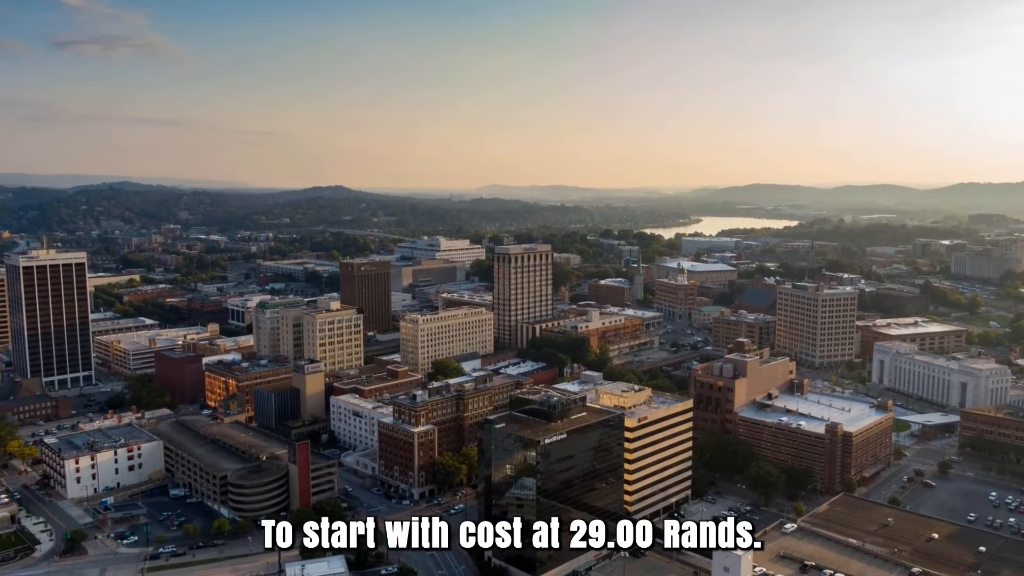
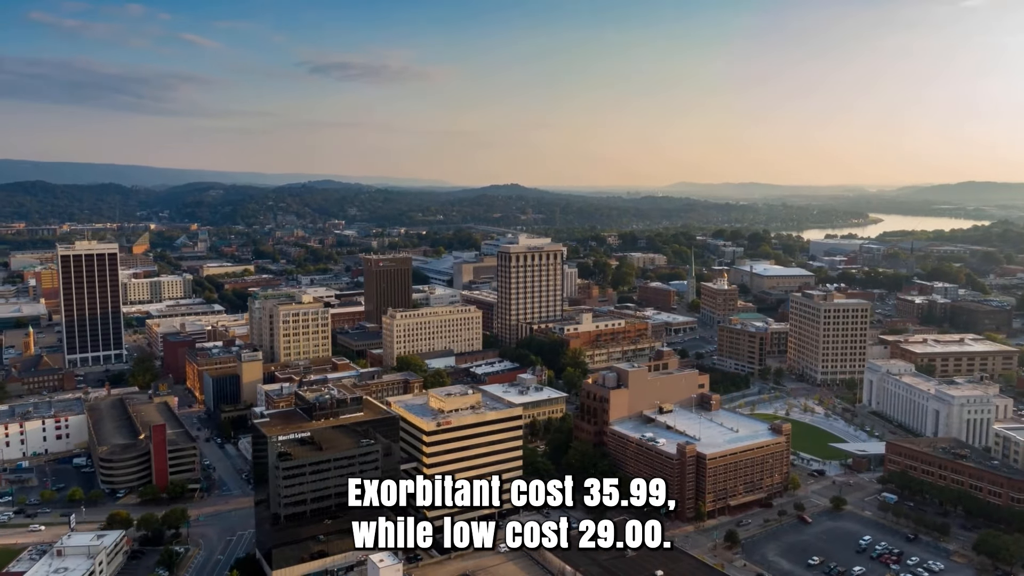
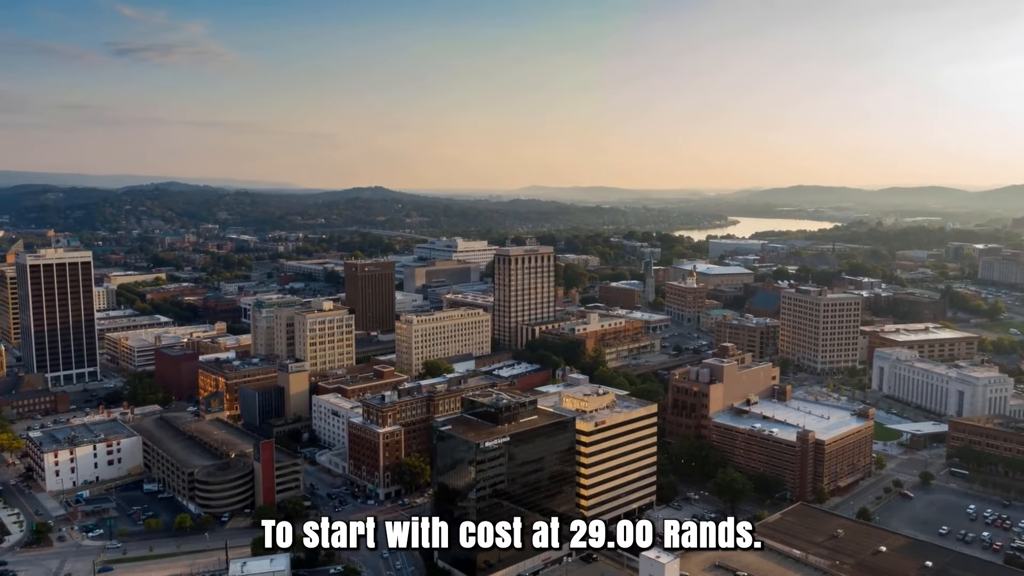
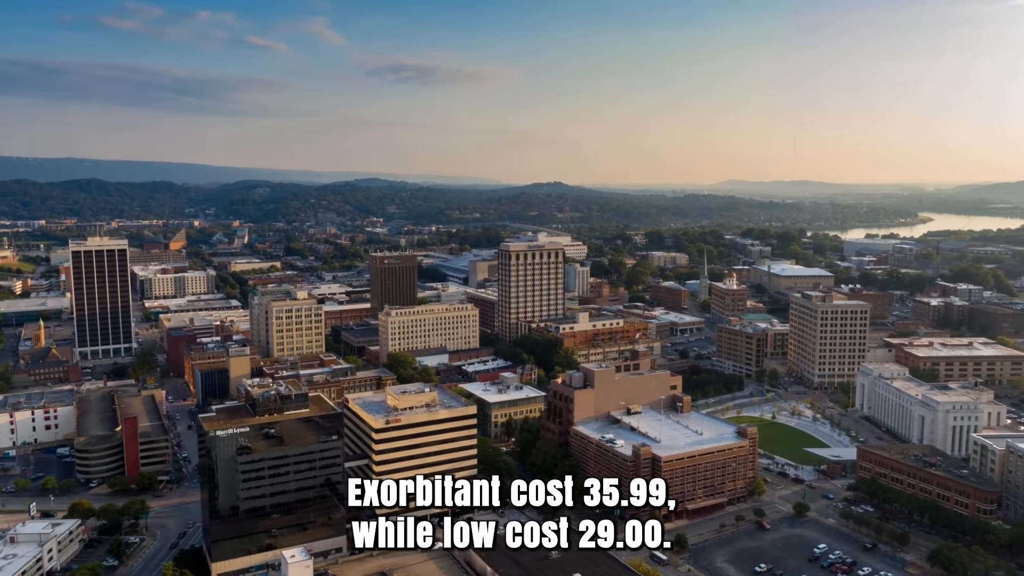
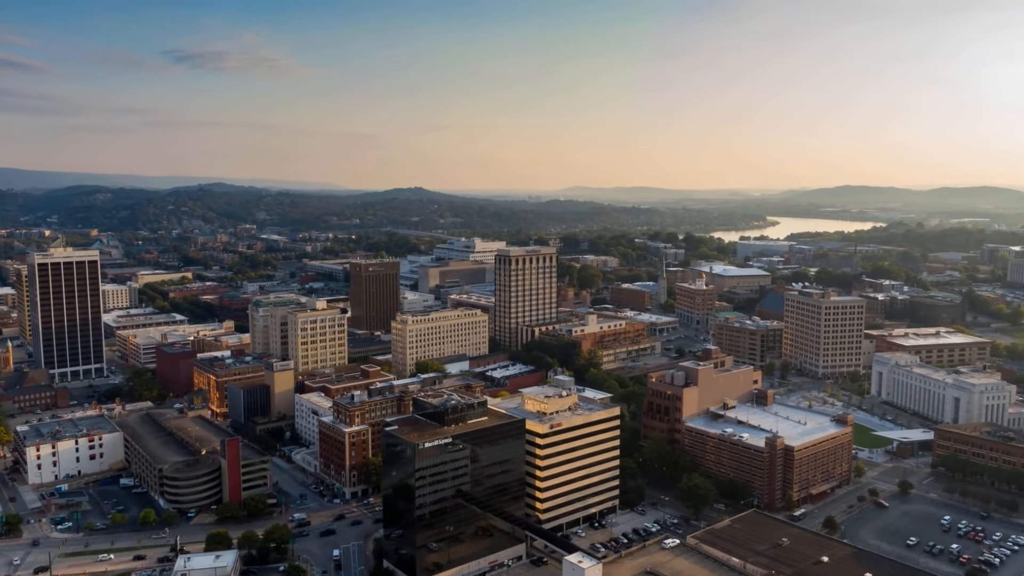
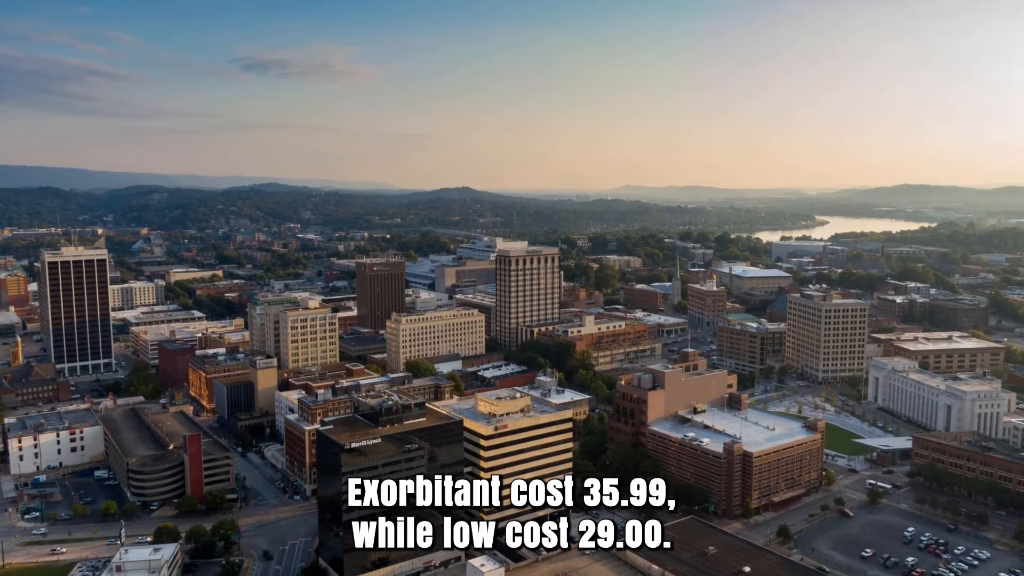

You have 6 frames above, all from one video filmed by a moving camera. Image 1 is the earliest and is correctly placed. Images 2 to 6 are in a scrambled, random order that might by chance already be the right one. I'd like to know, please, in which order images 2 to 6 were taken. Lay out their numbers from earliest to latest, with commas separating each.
3, 5, 6, 2, 4
